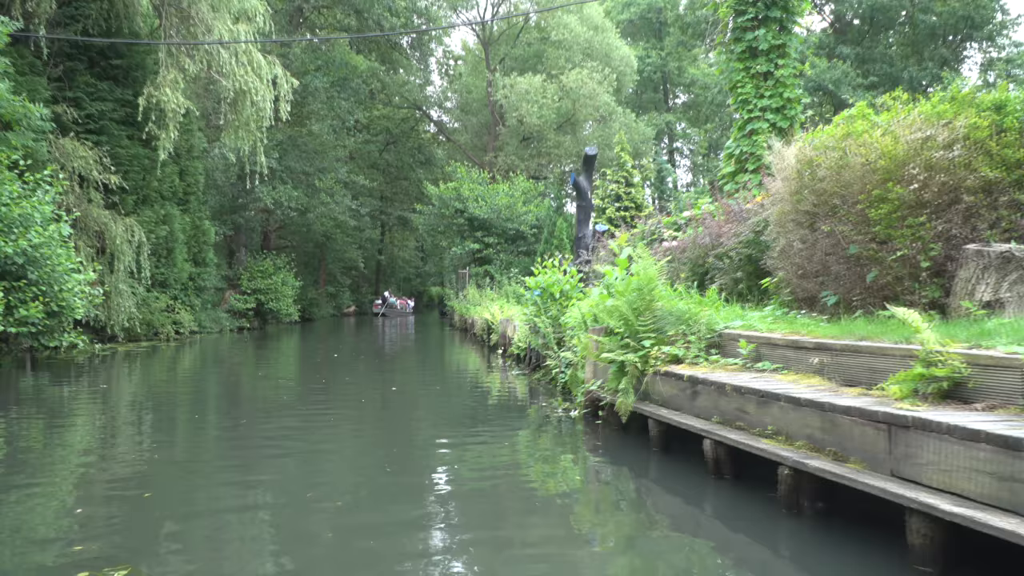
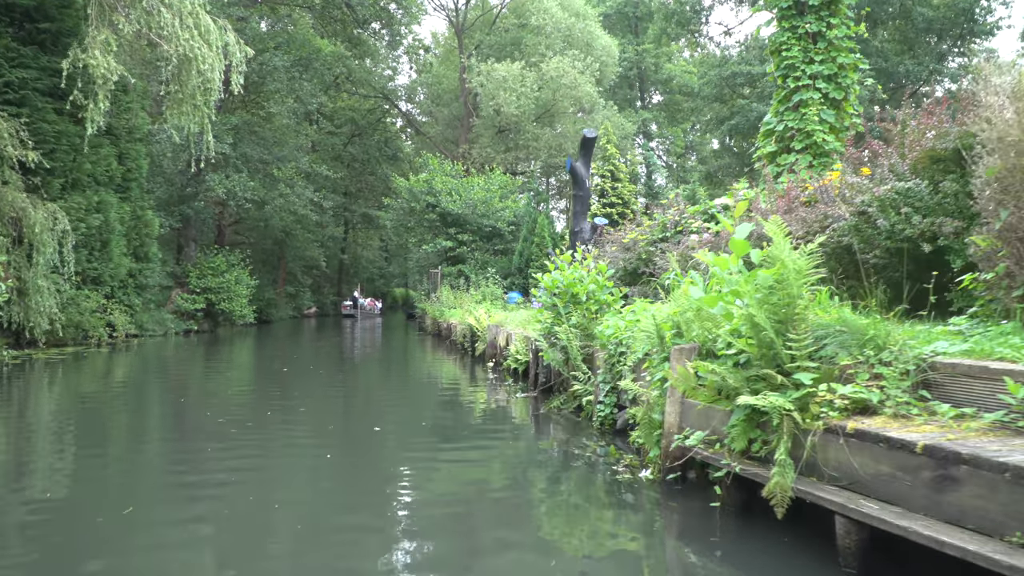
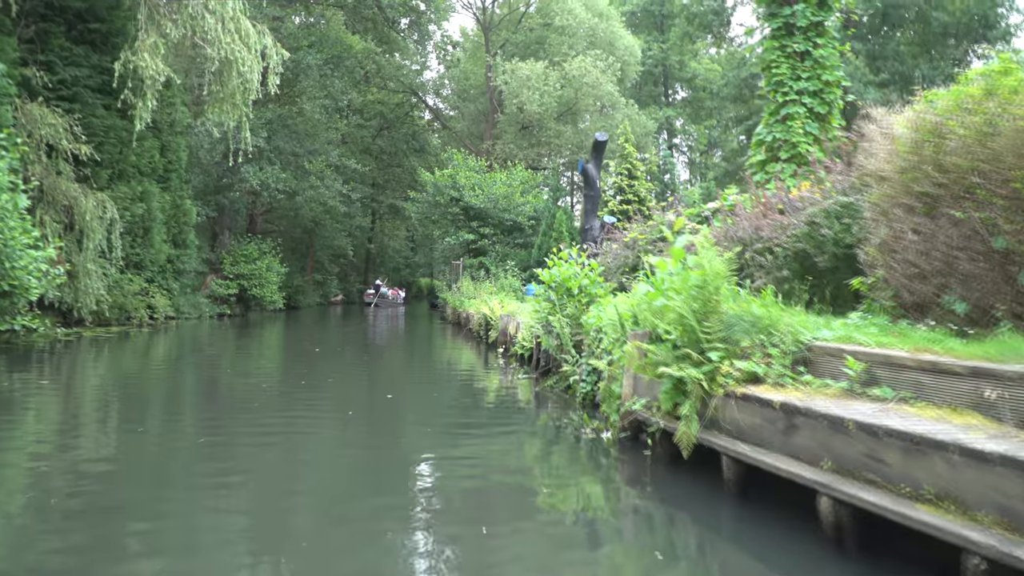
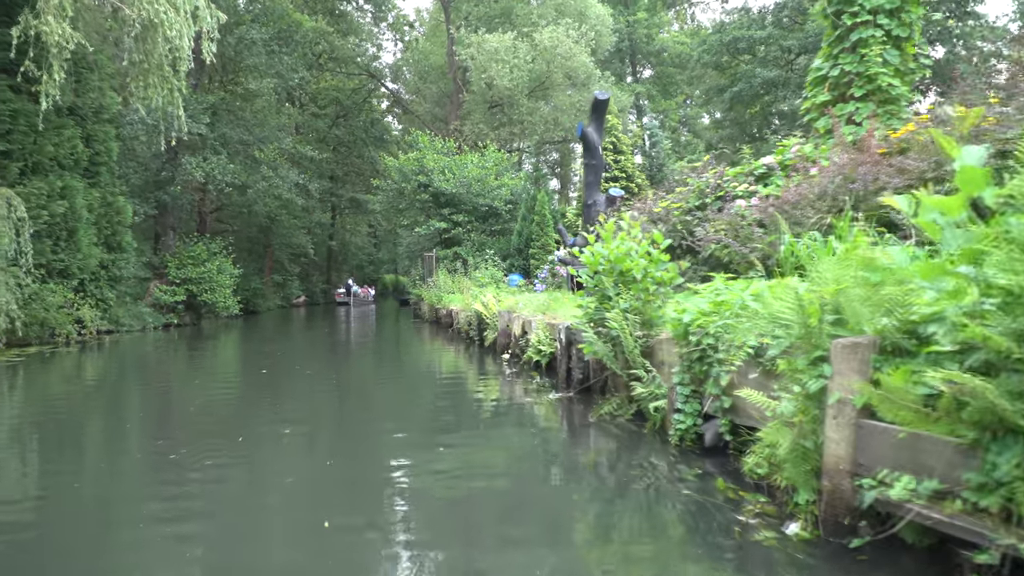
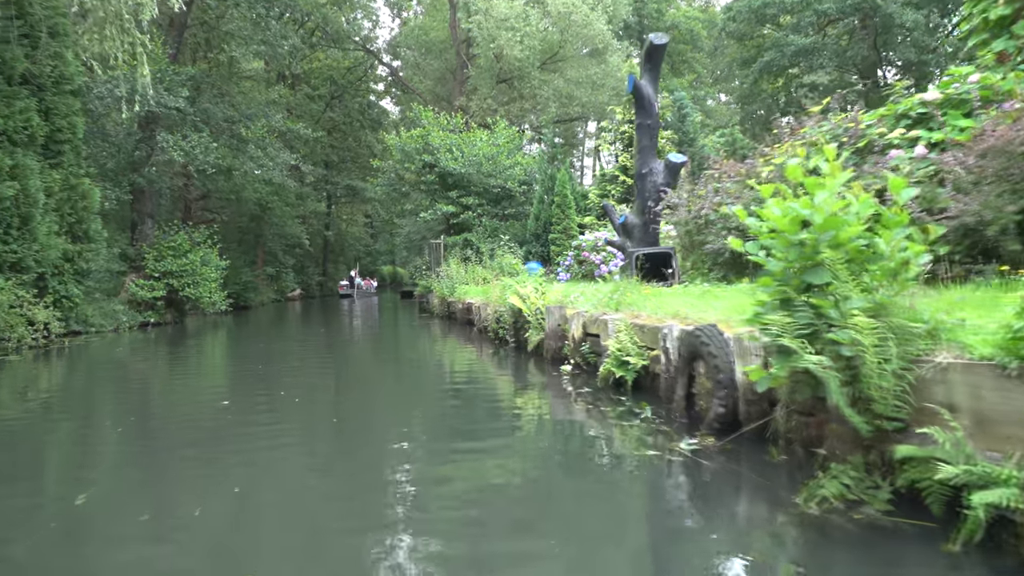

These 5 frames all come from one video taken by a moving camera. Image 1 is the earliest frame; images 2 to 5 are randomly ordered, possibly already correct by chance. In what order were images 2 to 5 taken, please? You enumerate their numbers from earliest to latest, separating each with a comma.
3, 2, 4, 5
